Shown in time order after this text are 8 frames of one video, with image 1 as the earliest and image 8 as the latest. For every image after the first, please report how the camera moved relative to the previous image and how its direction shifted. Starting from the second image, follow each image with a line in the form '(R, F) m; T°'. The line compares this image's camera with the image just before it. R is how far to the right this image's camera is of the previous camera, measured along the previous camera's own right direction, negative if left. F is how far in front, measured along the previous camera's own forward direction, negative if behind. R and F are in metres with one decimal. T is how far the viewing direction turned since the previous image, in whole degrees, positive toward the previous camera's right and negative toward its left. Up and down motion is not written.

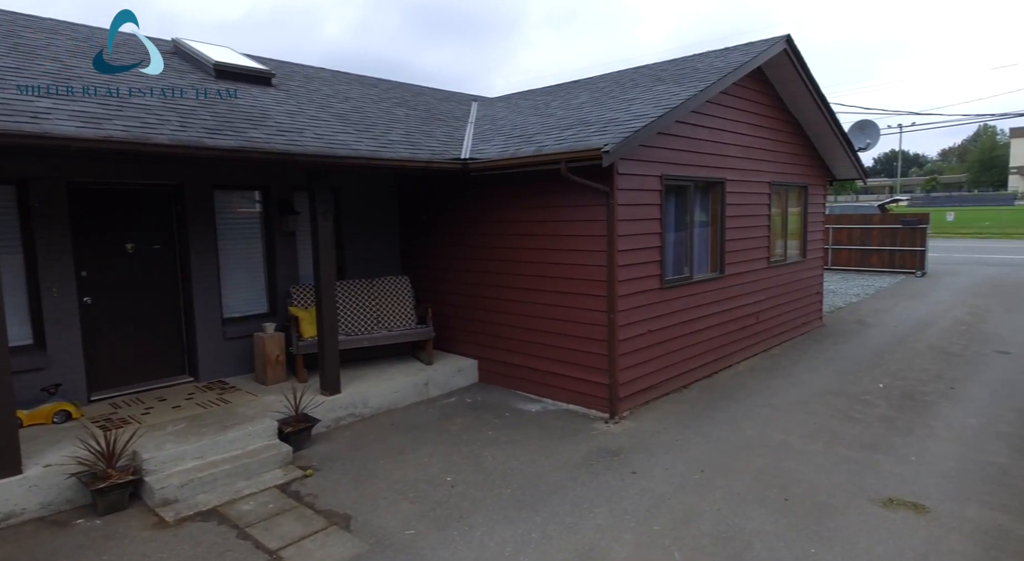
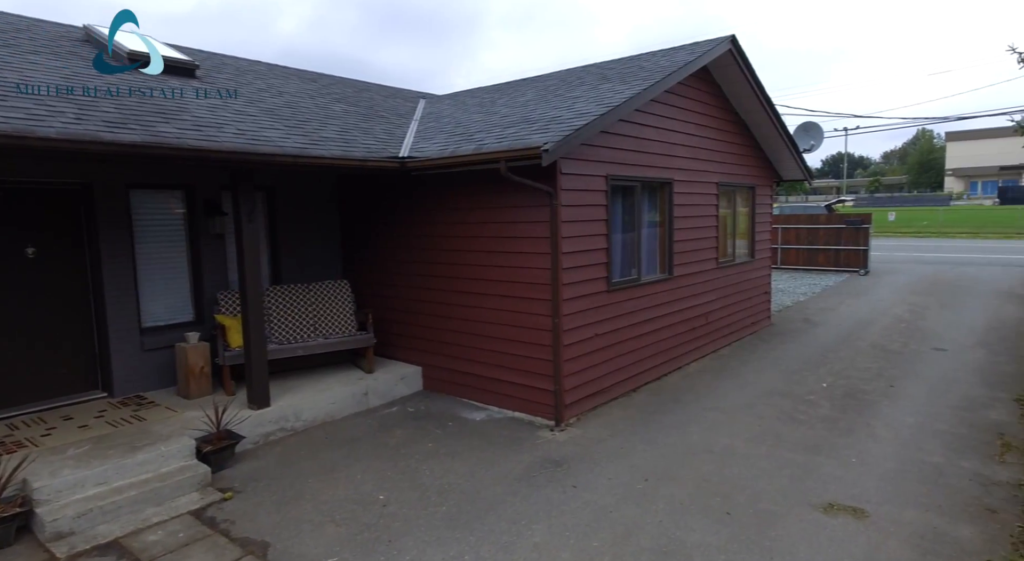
(+0.1, +0.2) m; +4°
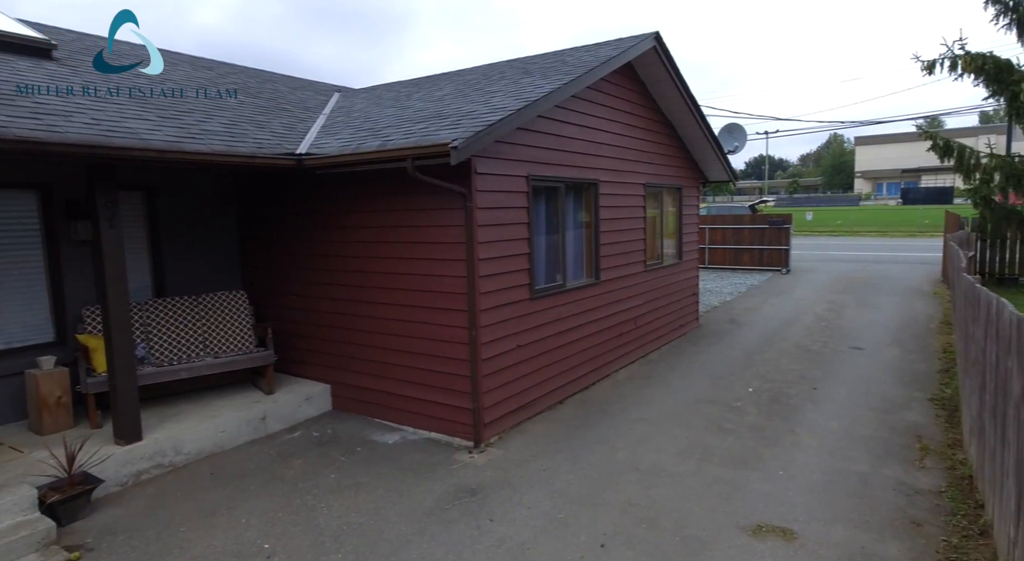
(+0.2, +0.4) m; +6°
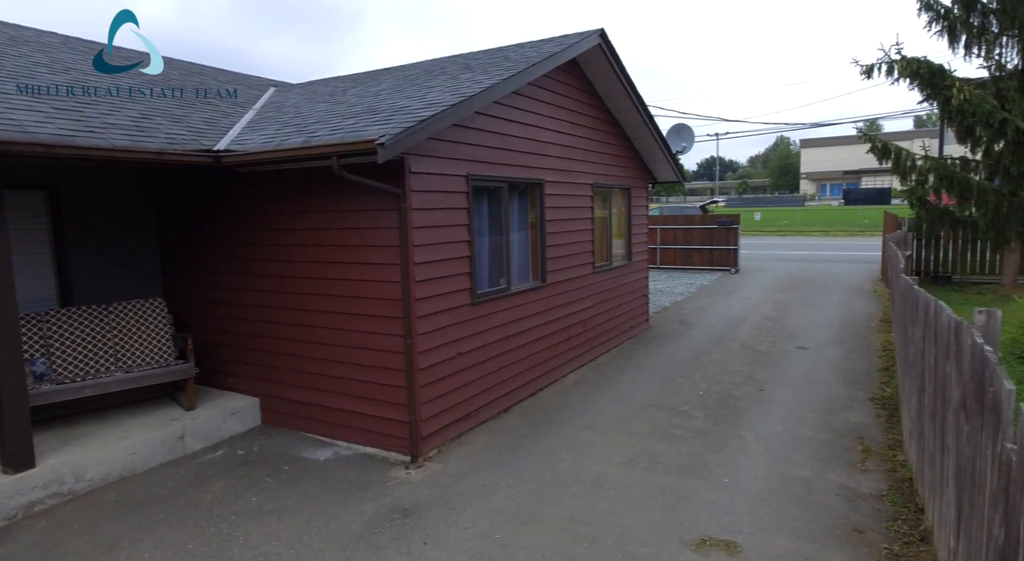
(+0.1, +0.2) m; +4°
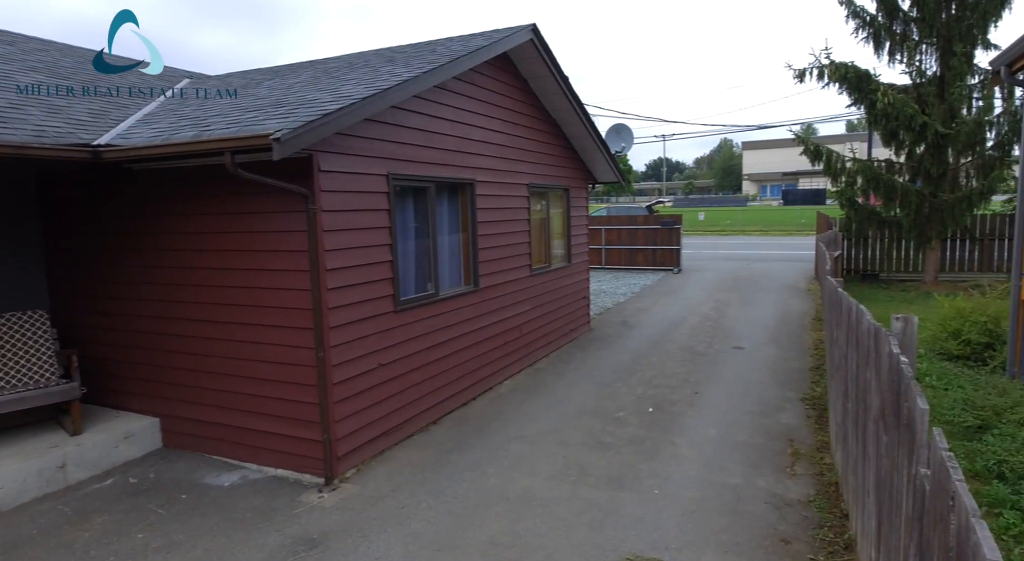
(+0.2, +0.2) m; +4°
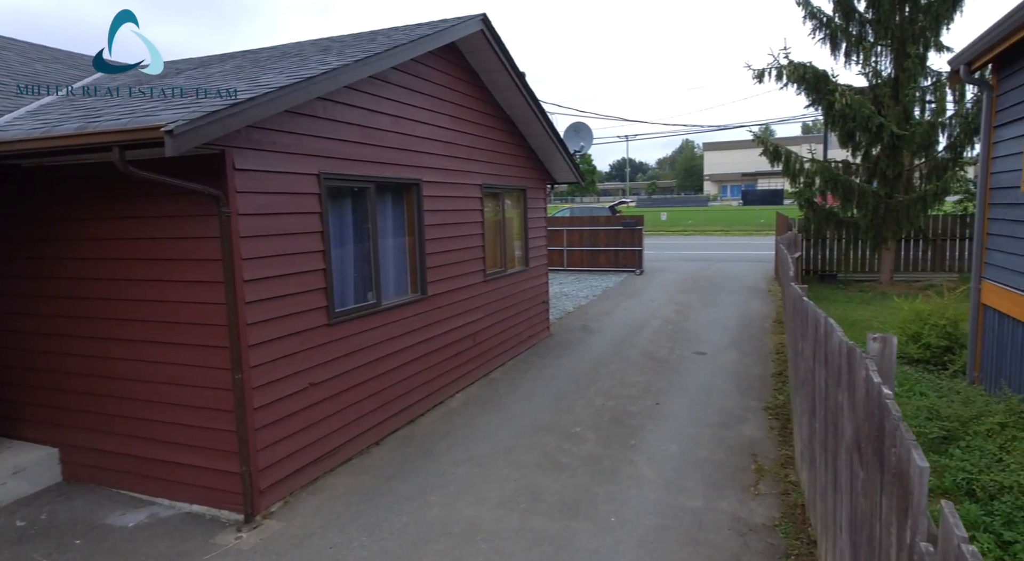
(+0.2, +0.4) m; +3°
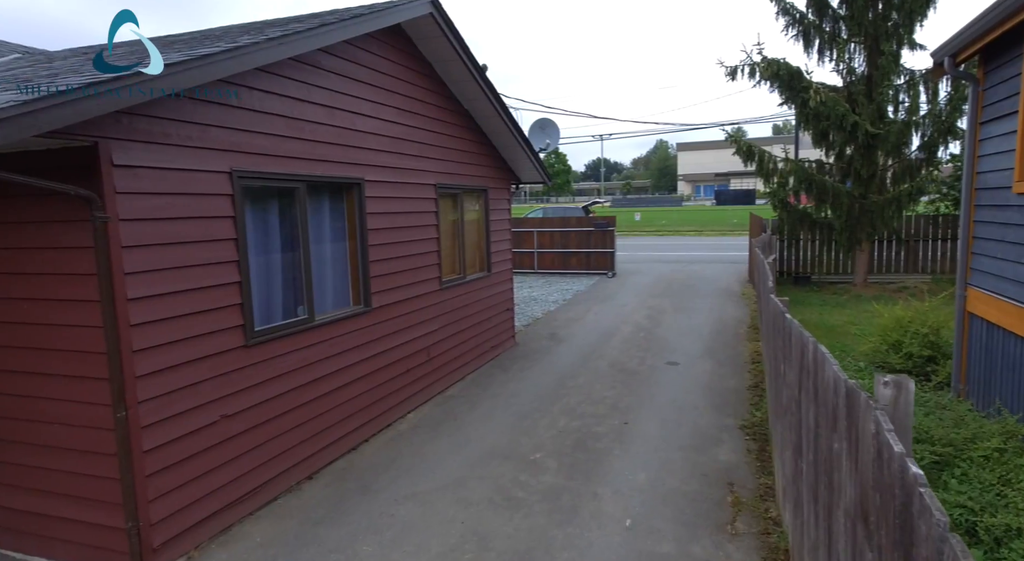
(+0.2, +0.6) m; +2°
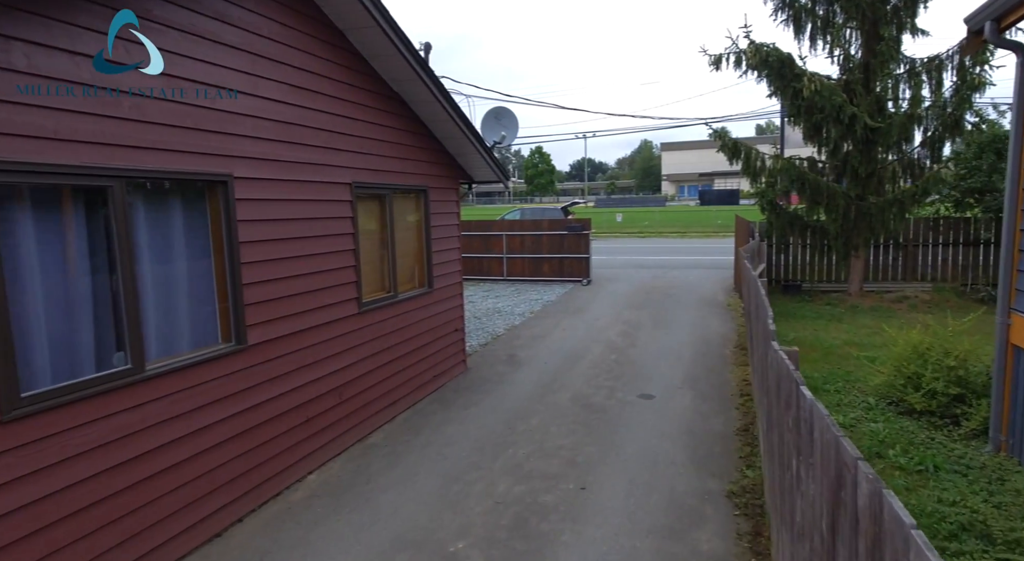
(+0.5, +1.4) m; +1°
